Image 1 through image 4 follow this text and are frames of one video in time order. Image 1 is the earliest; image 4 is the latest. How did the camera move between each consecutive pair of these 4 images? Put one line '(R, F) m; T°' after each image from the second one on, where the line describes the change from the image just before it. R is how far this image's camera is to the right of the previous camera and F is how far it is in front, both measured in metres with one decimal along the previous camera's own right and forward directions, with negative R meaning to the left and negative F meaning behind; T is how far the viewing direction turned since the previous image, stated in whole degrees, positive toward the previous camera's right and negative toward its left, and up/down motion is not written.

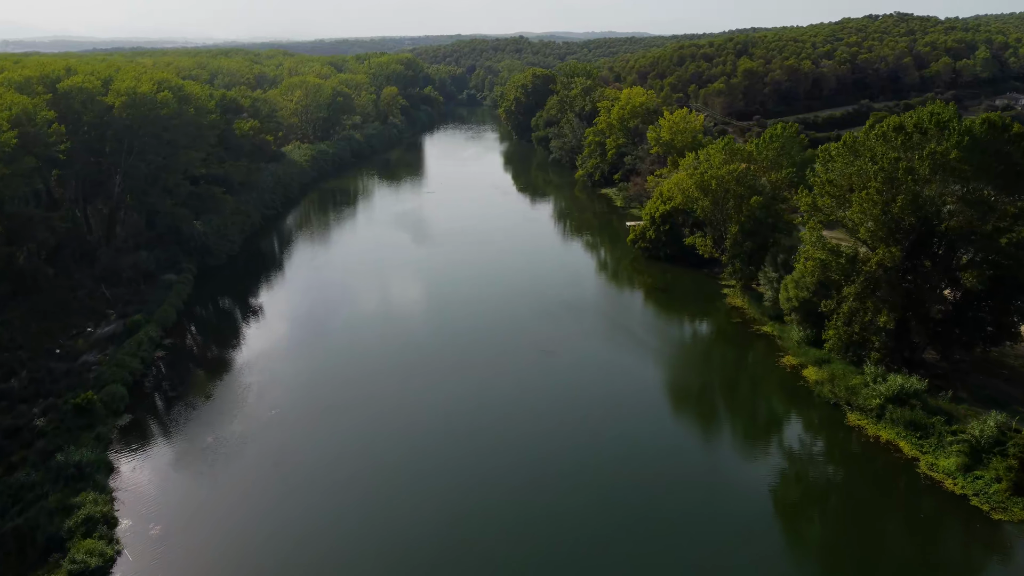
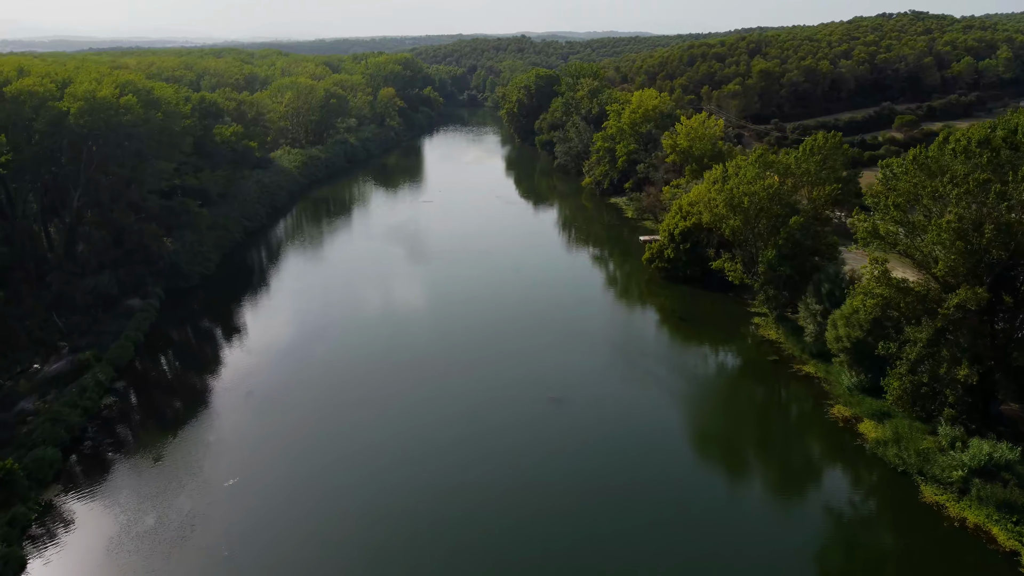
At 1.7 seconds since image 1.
(-0.1, +3.8) m; 0°
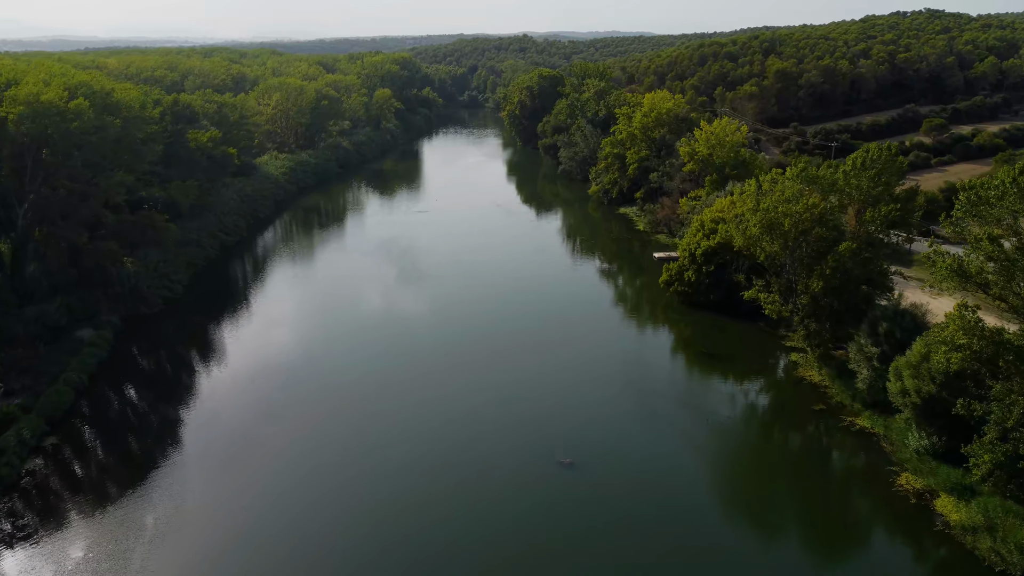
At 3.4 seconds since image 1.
(0.0, +3.8) m; 0°
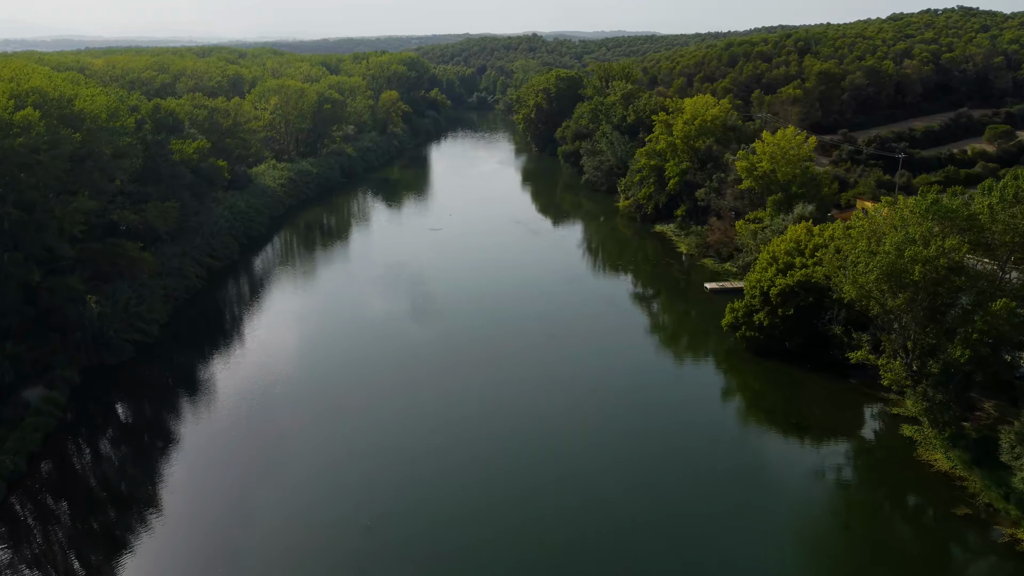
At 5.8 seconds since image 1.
(-1.3, +5.1) m; 0°
